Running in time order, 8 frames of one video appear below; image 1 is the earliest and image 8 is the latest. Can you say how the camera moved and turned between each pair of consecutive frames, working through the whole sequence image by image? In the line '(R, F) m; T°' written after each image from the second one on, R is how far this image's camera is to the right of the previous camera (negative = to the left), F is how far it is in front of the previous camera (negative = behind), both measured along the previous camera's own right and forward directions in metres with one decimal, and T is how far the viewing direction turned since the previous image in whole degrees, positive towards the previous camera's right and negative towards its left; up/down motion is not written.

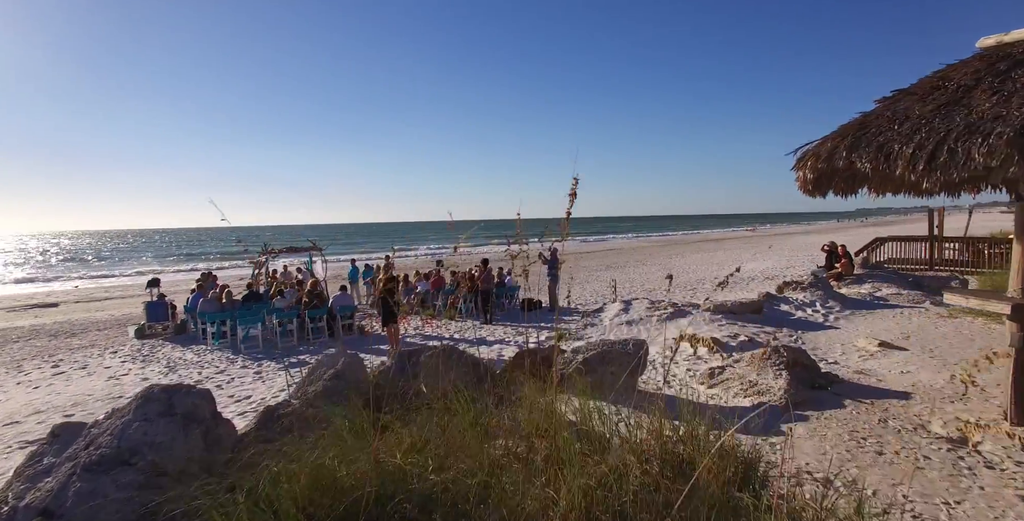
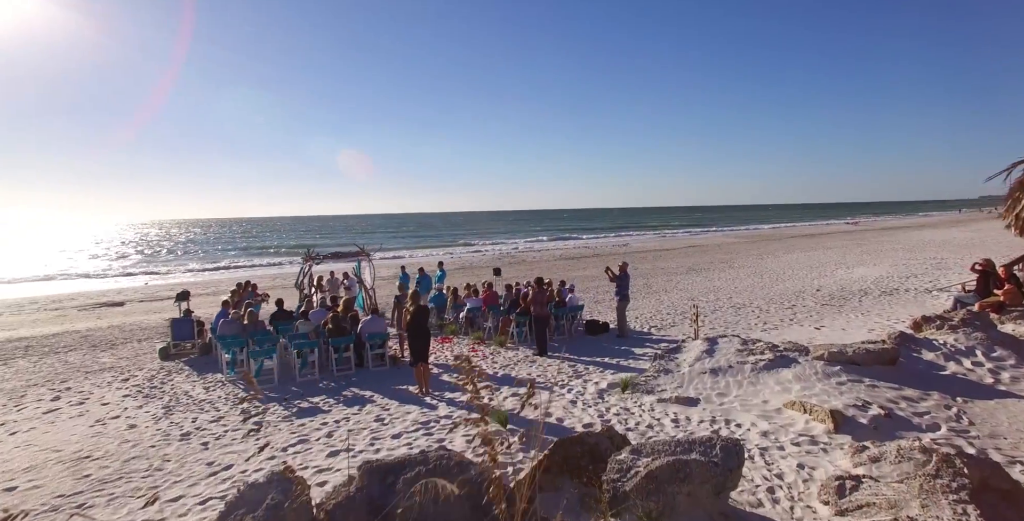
(+0.3, +1.7) m; -8°
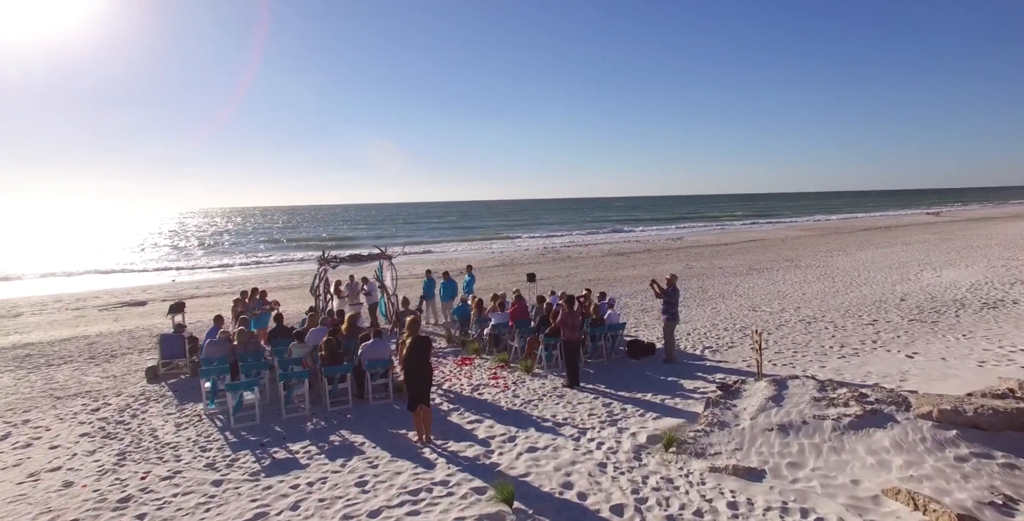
(+0.3, +1.4) m; -5°
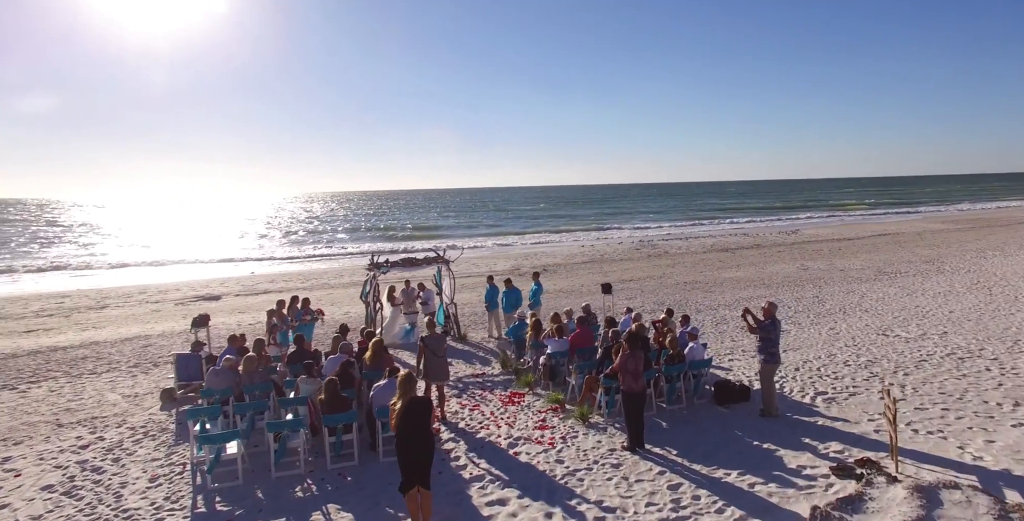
(+0.6, +1.7) m; -10°
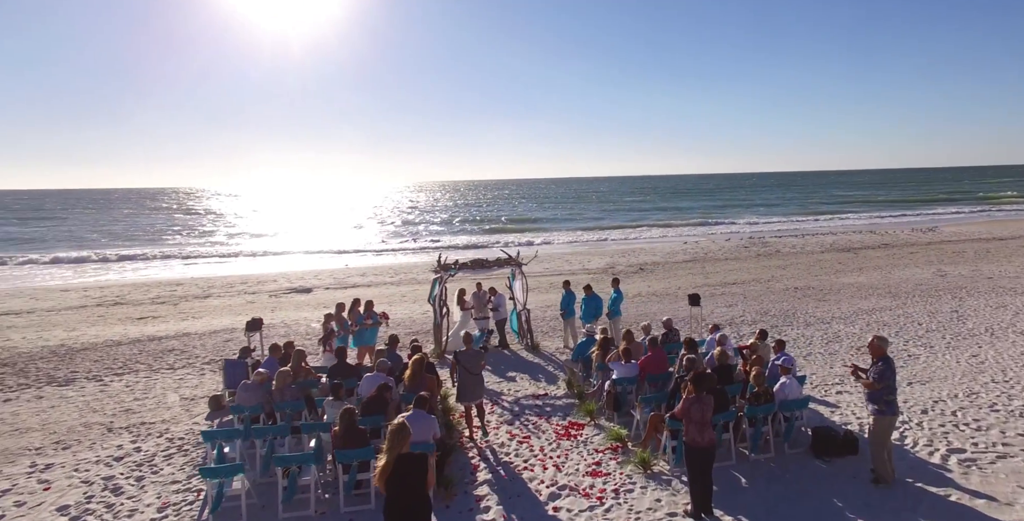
(+0.5, +0.9) m; -10°
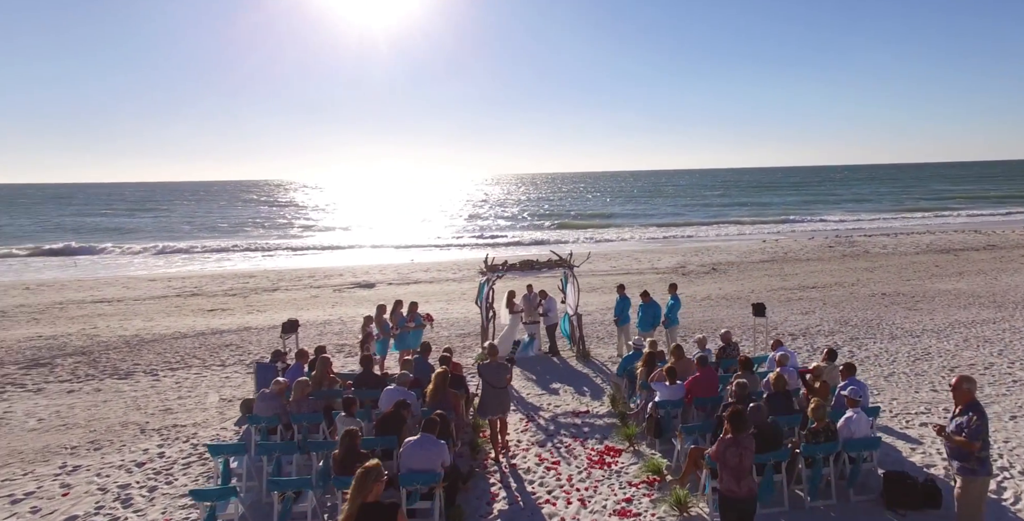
(+0.5, +0.5) m; -7°
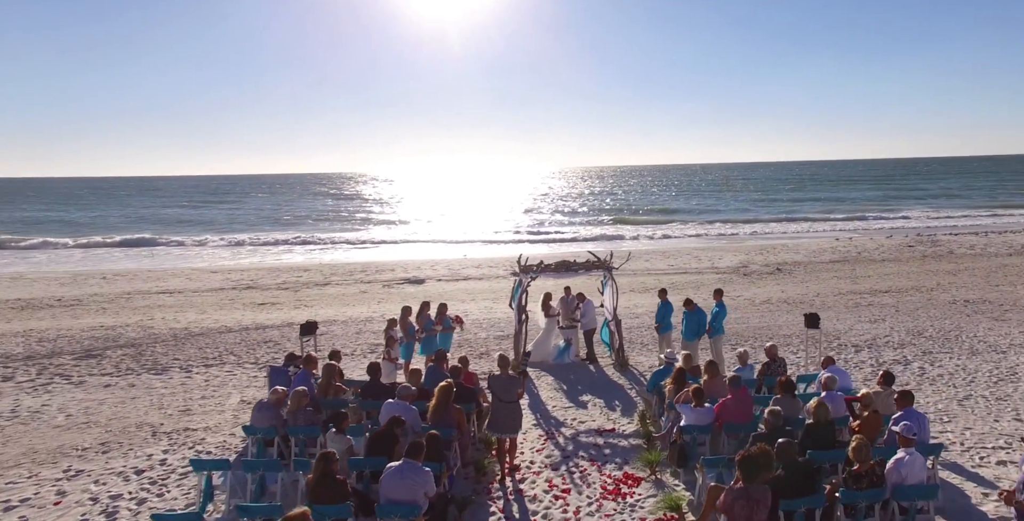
(+0.5, +0.5) m; -6°
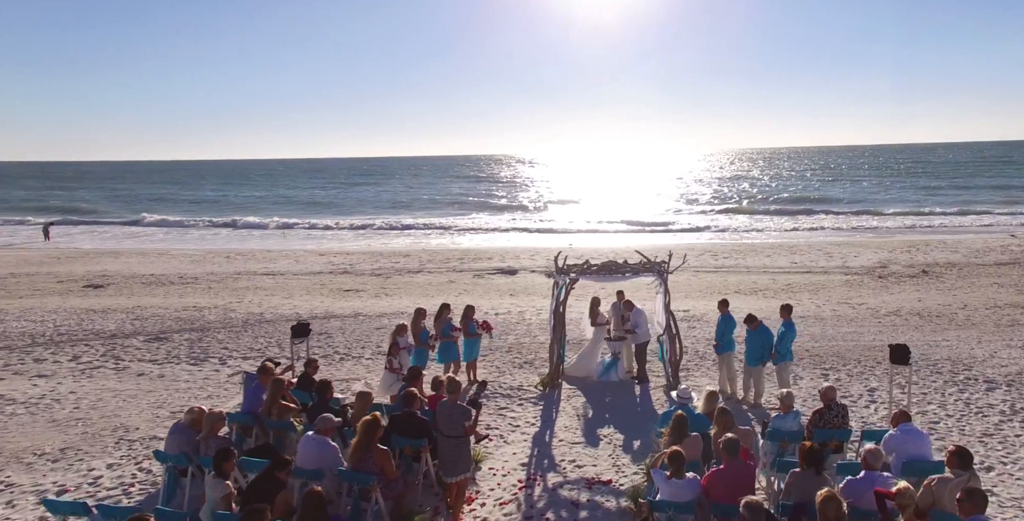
(+1.7, +1.4) m; -13°
